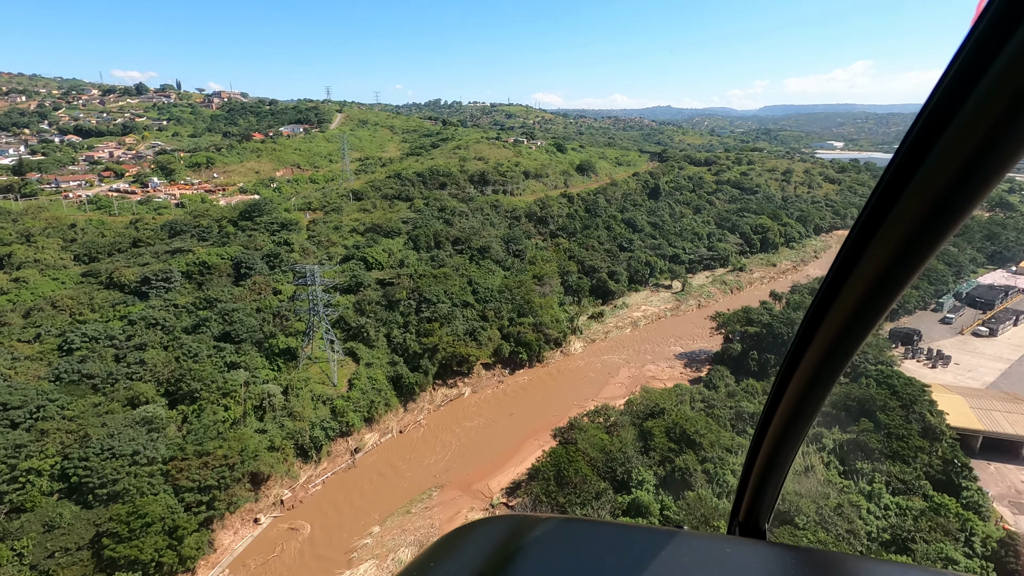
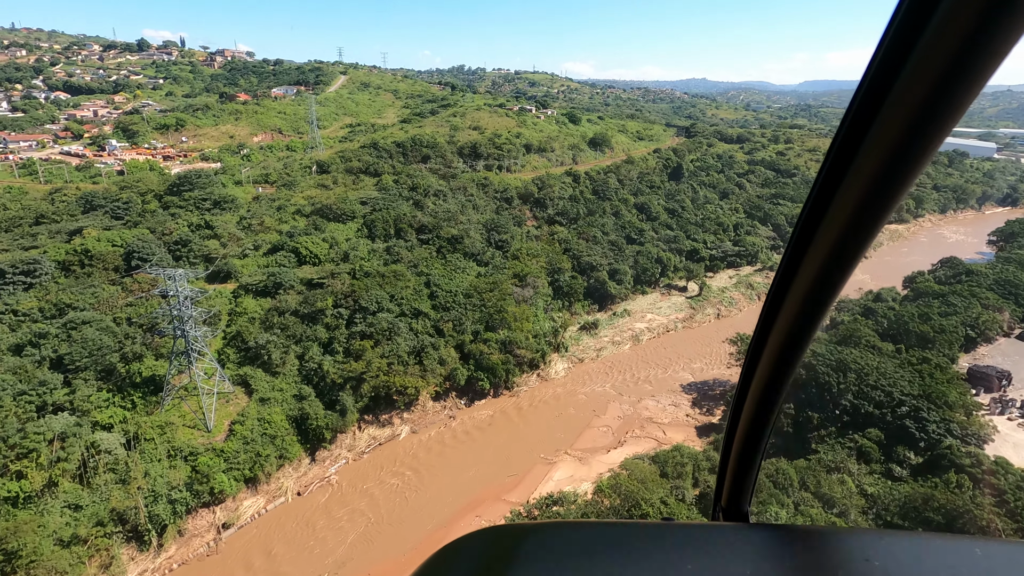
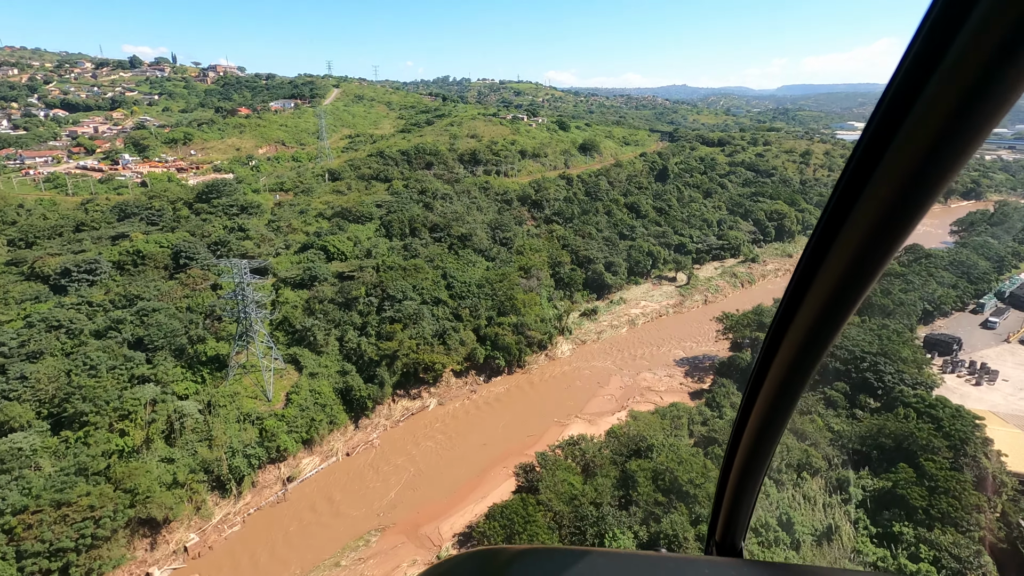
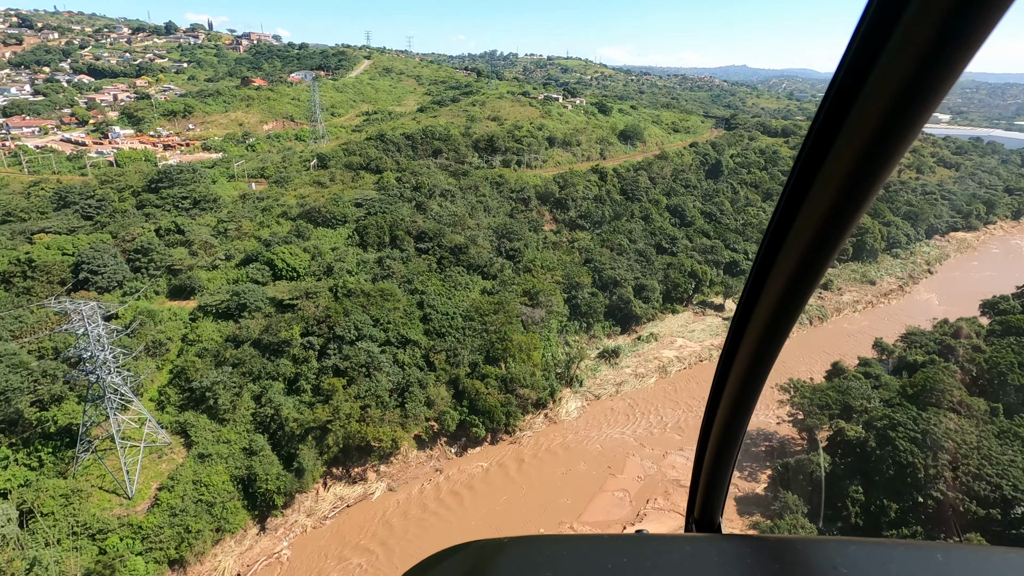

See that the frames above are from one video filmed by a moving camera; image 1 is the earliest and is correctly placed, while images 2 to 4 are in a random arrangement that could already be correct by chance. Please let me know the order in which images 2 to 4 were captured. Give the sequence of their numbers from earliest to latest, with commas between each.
3, 2, 4
